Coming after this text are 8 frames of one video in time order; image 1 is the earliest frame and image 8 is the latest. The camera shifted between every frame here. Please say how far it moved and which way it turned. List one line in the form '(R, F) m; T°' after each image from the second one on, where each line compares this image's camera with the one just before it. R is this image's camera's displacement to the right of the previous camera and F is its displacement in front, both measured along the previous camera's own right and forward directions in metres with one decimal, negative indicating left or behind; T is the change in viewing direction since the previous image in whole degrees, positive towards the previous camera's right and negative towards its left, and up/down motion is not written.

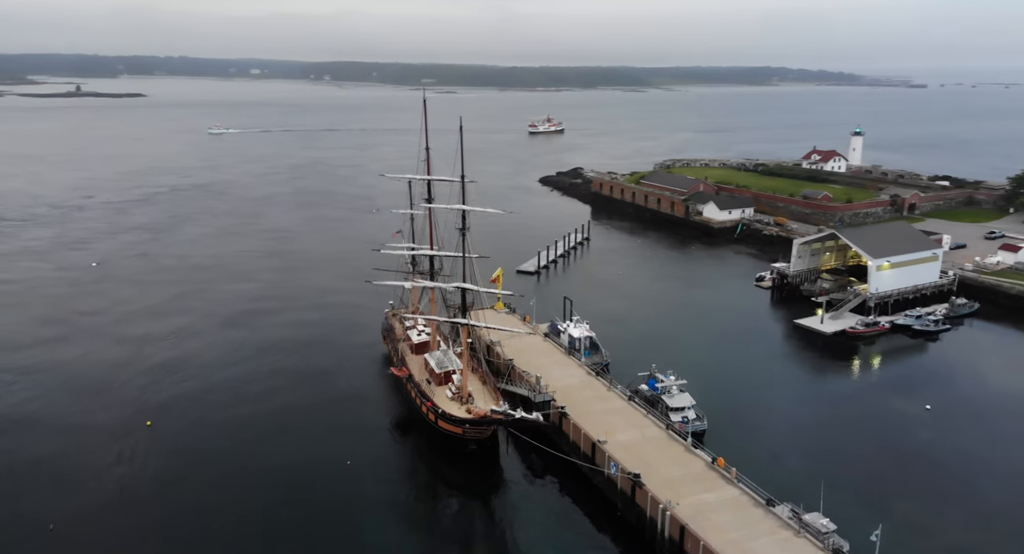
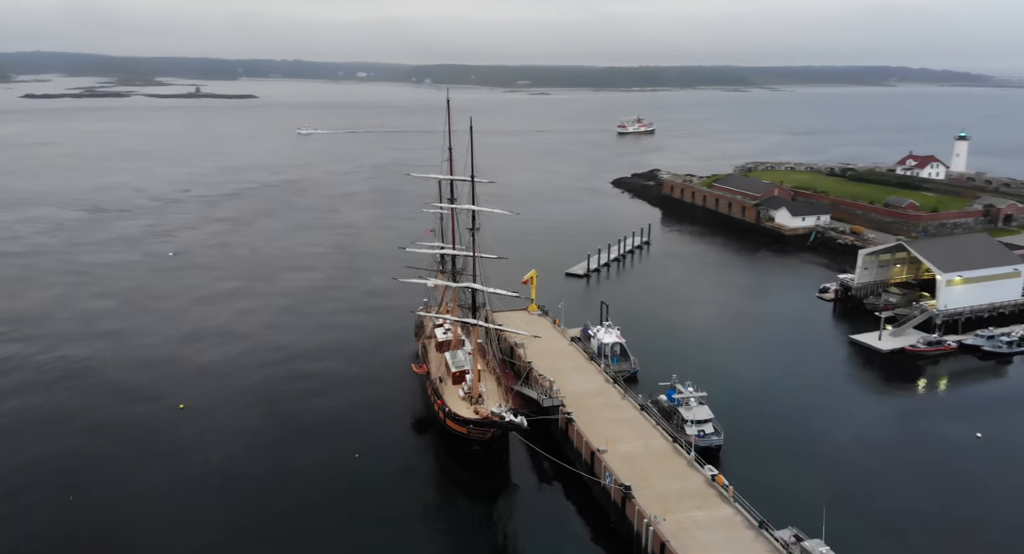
(+3.4, +0.4) m; -7°
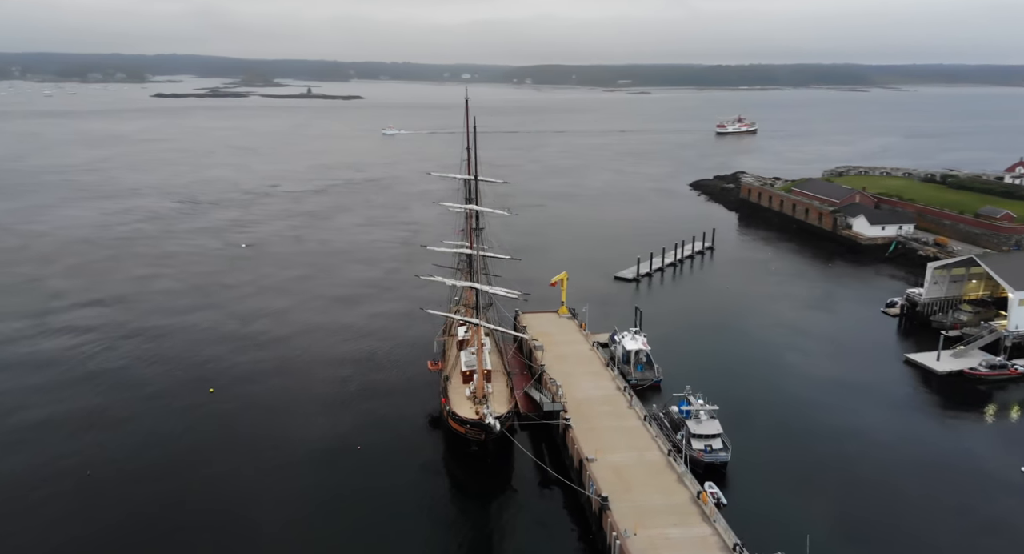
(+3.8, +0.3) m; -7°
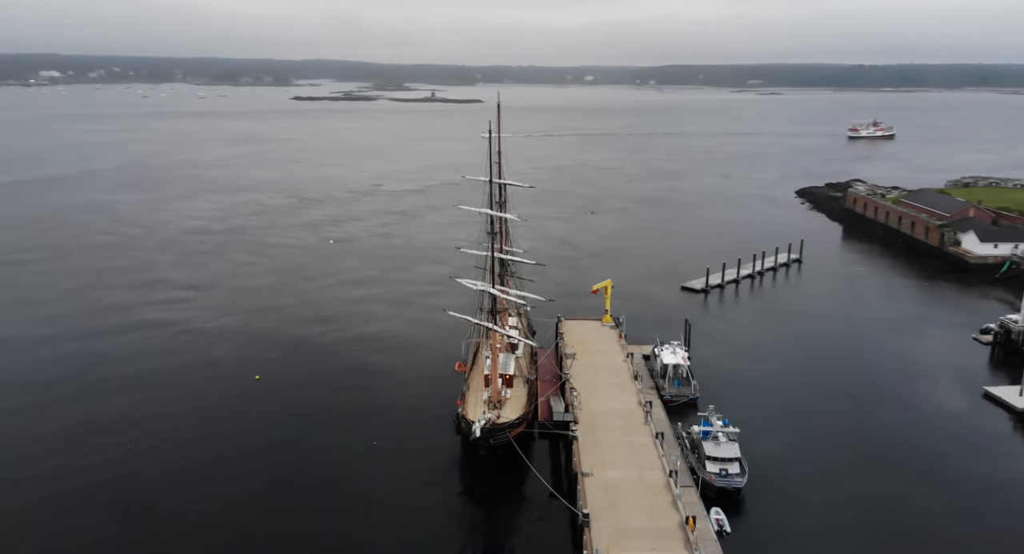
(+4.1, +0.4) m; -9°
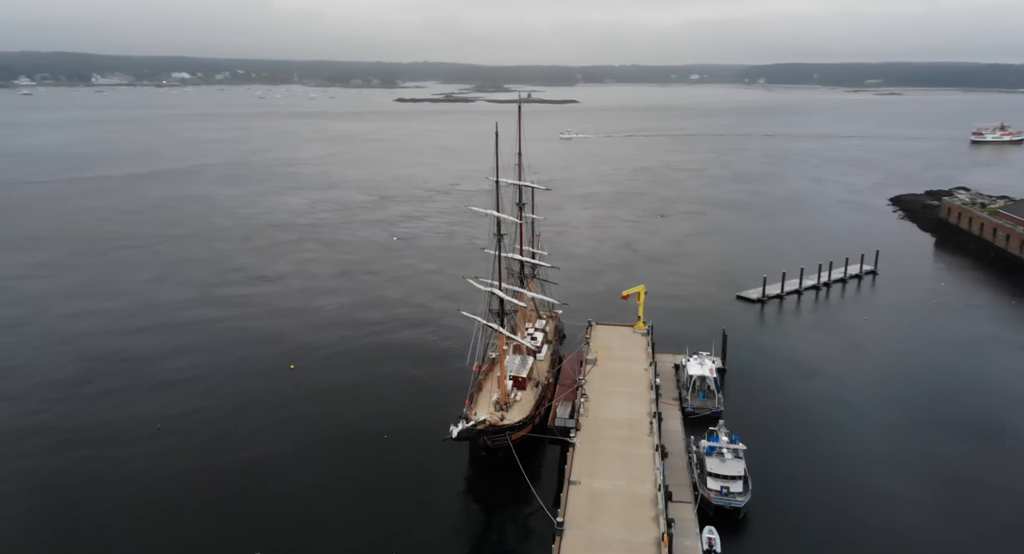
(+3.7, +0.2) m; -7°
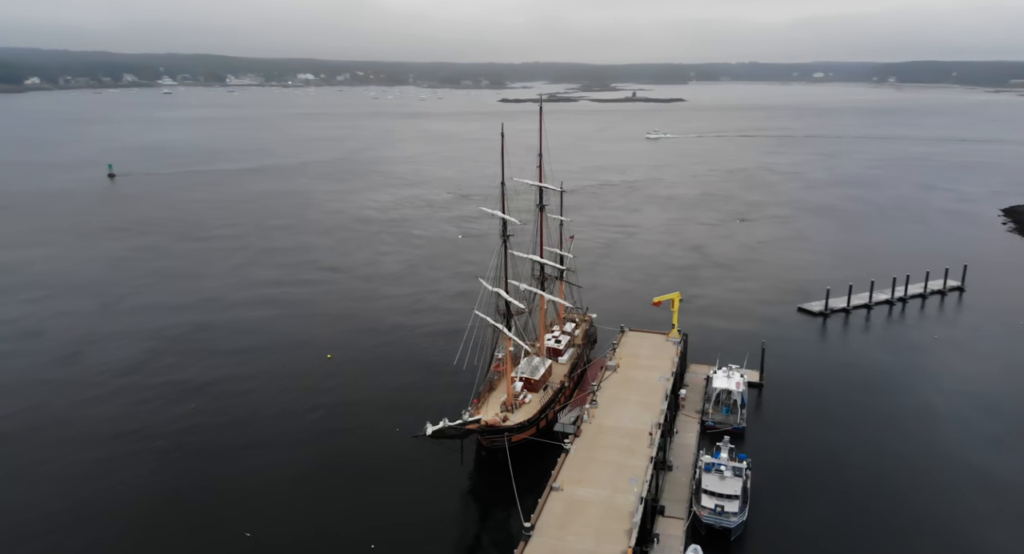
(+4.0, +0.2) m; -8°
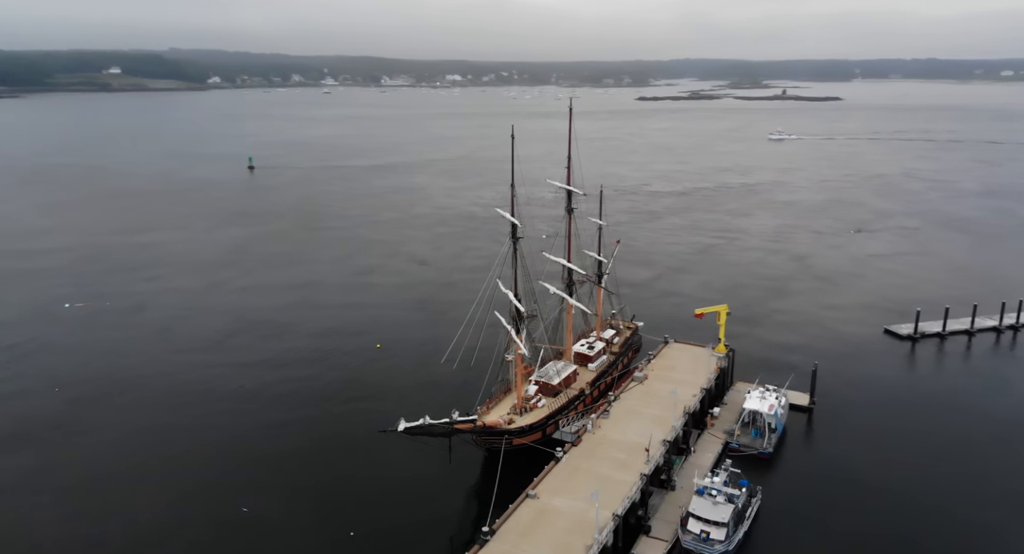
(+5.3, +0.4) m; -10°
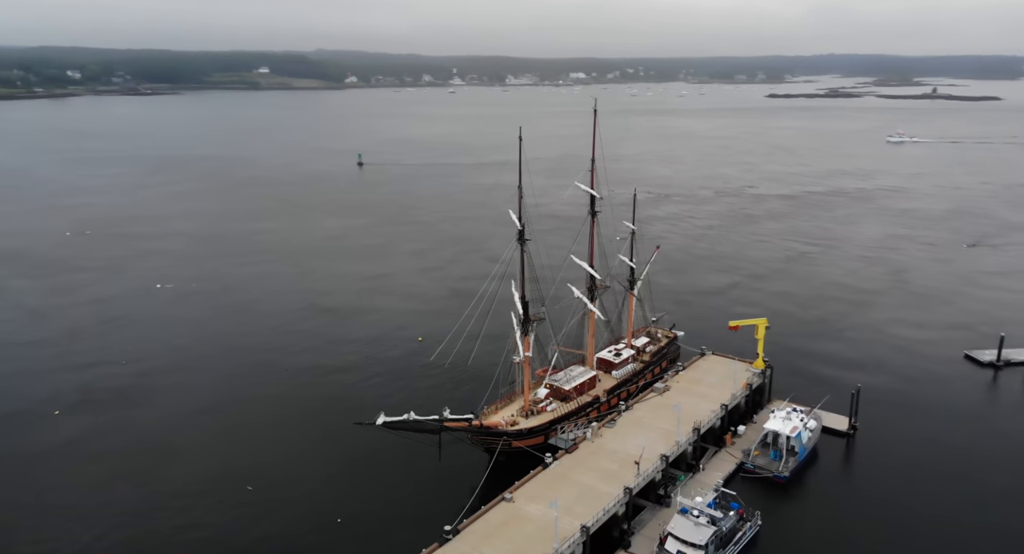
(+4.7, +0.2) m; -9°
